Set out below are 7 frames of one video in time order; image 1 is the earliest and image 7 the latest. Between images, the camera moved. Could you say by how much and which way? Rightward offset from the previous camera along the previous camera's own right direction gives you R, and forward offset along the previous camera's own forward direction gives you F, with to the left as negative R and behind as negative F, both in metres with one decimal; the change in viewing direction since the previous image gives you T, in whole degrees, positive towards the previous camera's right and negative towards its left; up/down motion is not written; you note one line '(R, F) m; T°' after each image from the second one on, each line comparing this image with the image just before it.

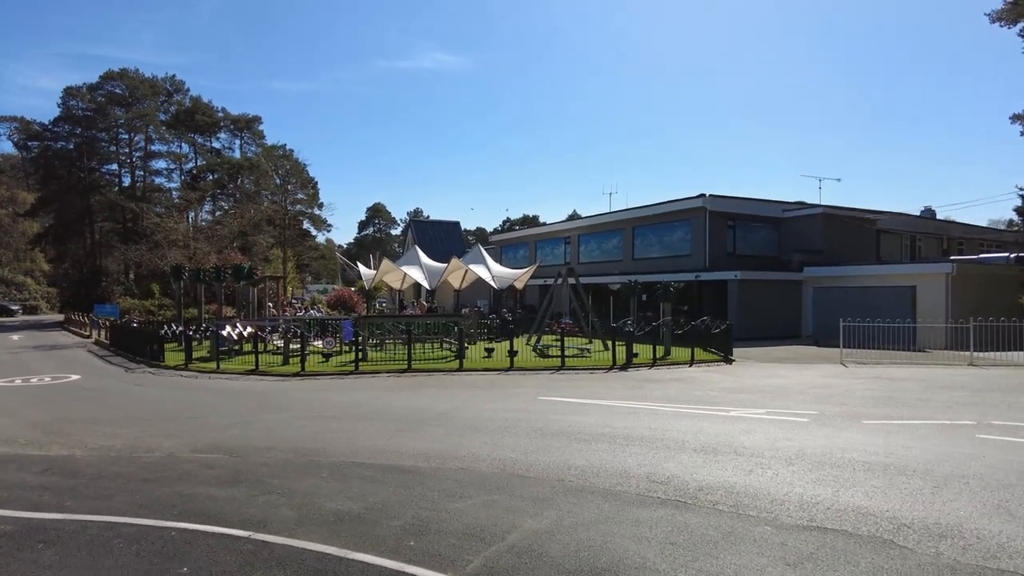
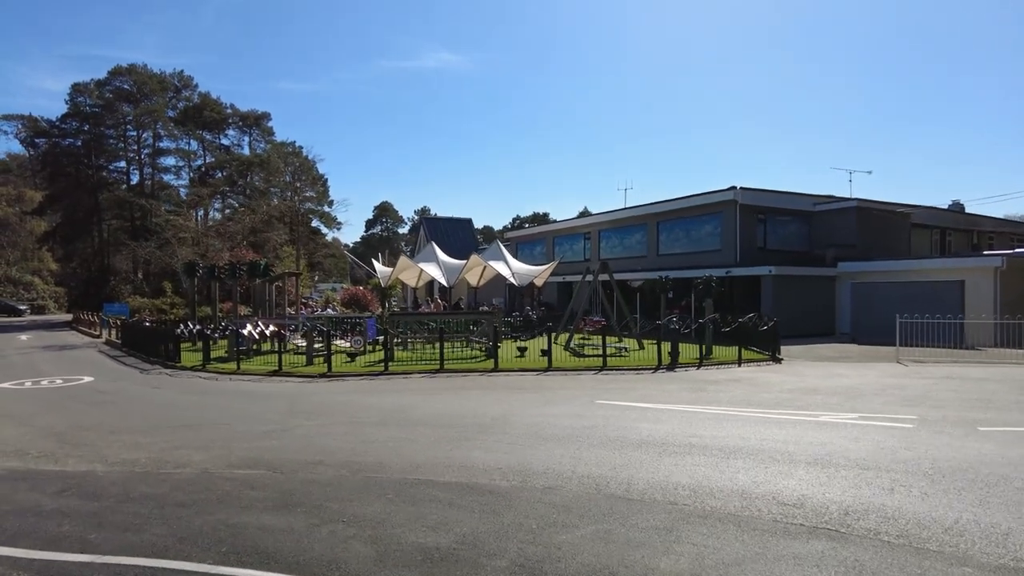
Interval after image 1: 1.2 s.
(-1.0, +1.2) m; 0°
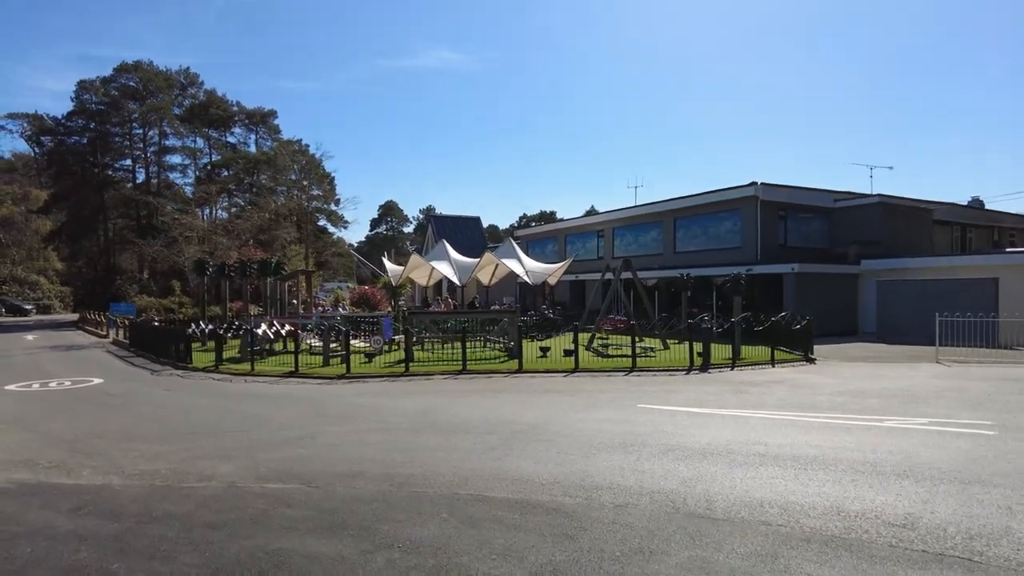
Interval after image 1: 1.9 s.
(-0.6, +0.7) m; 0°
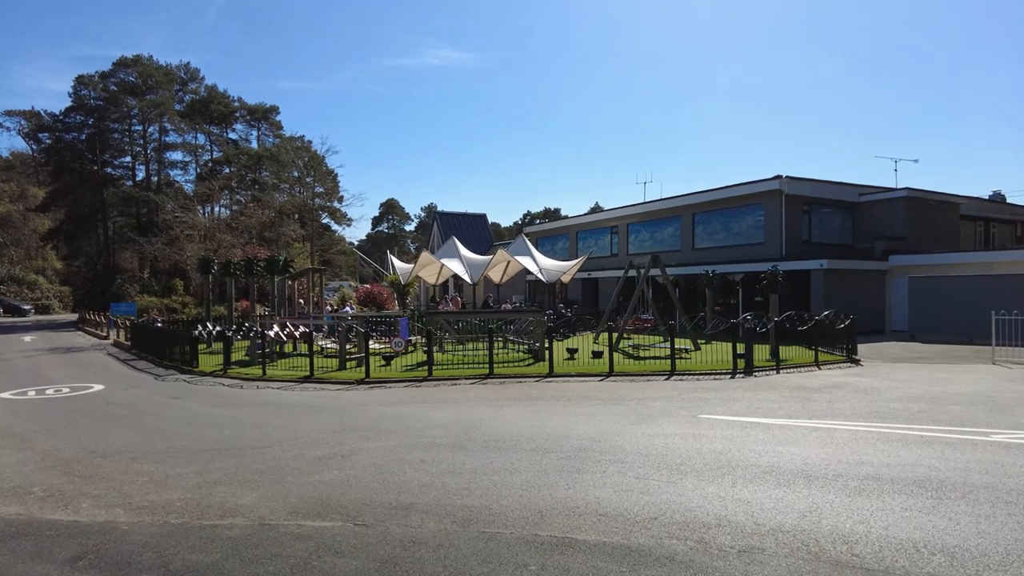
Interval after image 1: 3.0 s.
(-0.8, +1.1) m; 0°
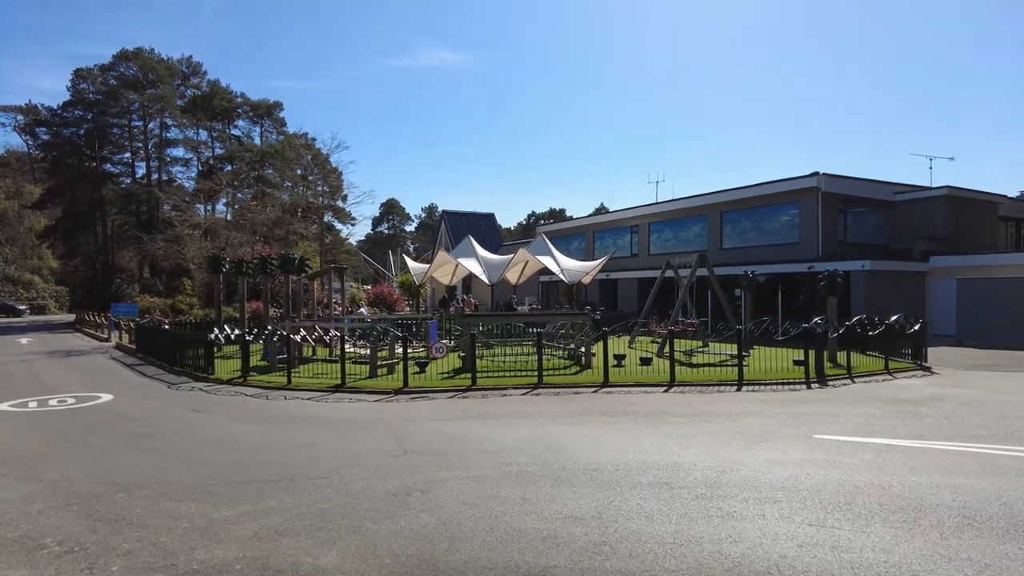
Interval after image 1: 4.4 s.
(-1.3, +1.5) m; 0°
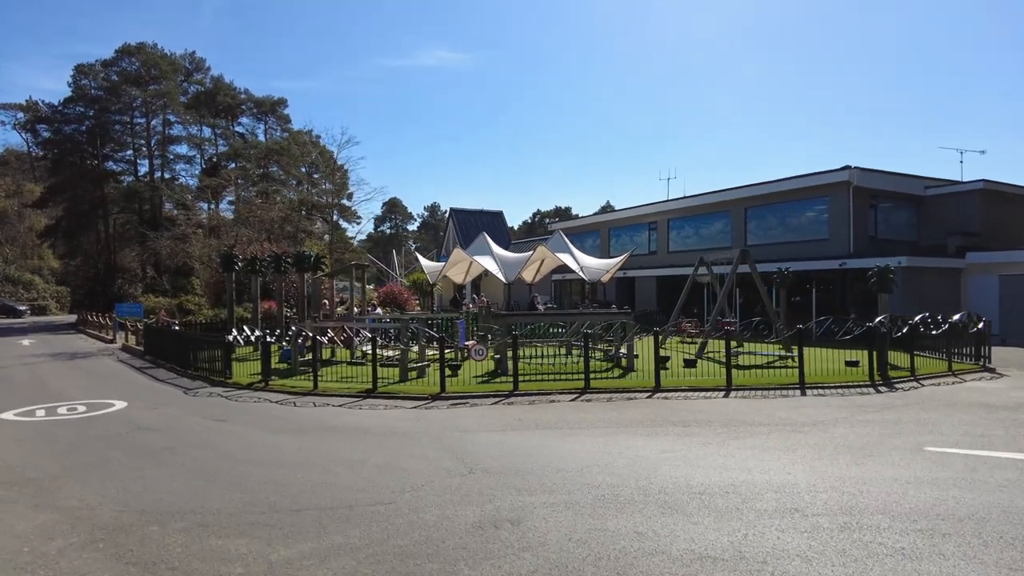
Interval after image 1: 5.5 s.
(-1.0, +1.1) m; 0°
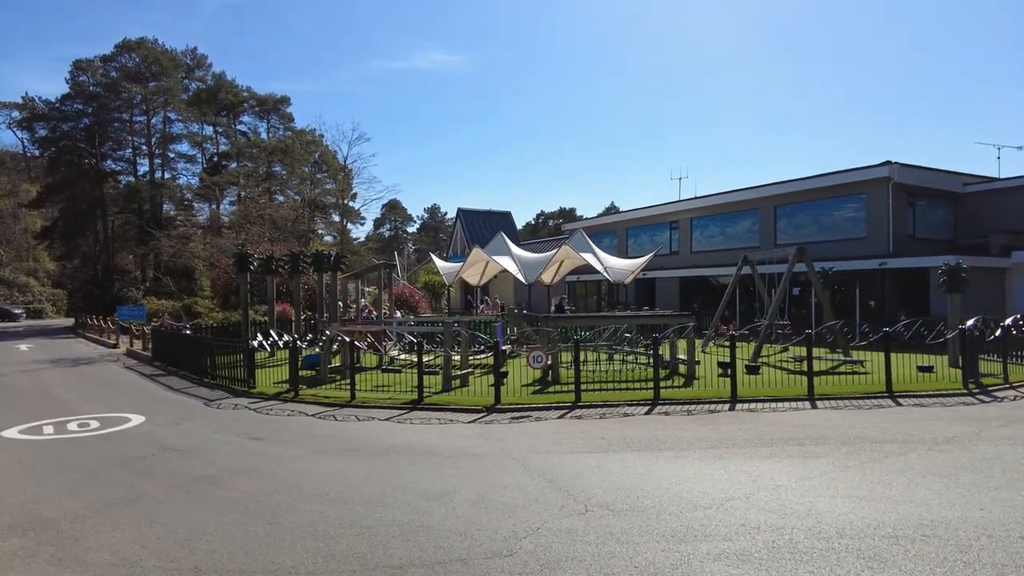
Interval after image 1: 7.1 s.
(-1.3, +1.4) m; 0°
